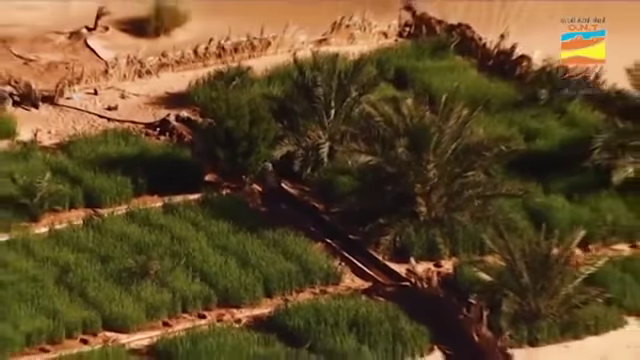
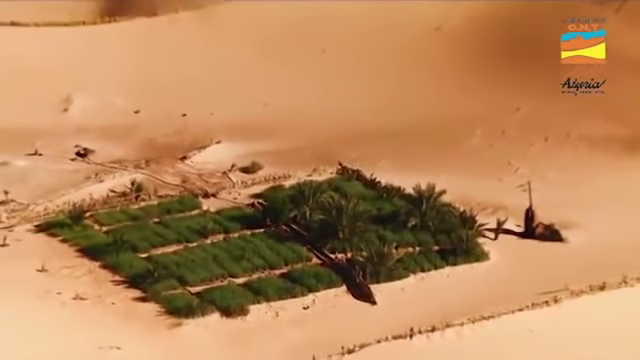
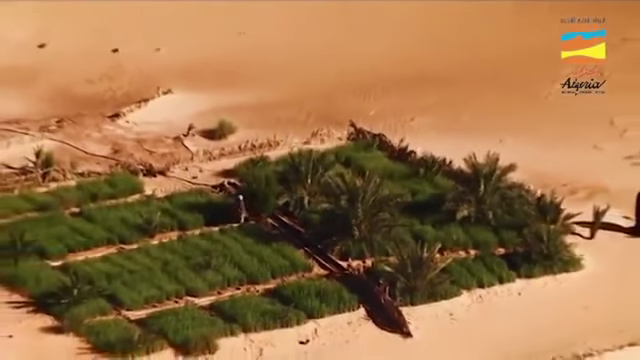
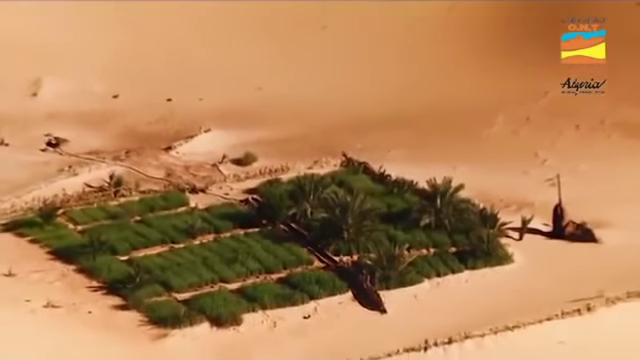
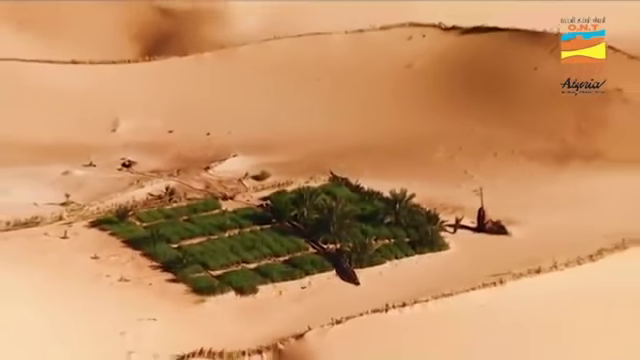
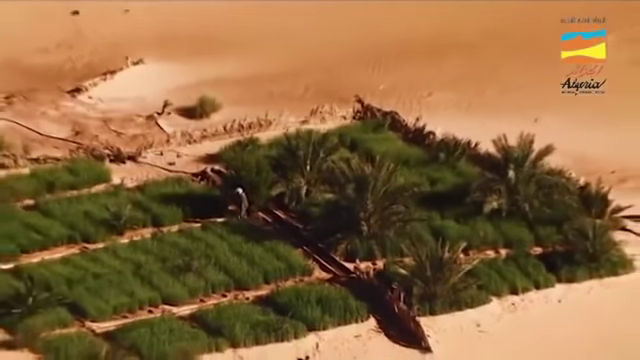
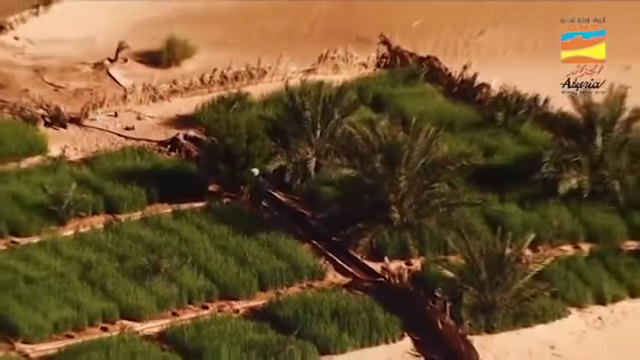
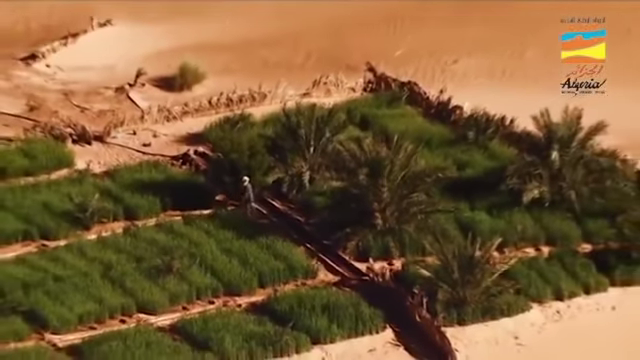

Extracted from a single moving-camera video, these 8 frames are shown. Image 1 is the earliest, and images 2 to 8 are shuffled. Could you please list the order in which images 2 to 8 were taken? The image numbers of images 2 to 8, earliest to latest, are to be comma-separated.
7, 8, 6, 3, 4, 2, 5
